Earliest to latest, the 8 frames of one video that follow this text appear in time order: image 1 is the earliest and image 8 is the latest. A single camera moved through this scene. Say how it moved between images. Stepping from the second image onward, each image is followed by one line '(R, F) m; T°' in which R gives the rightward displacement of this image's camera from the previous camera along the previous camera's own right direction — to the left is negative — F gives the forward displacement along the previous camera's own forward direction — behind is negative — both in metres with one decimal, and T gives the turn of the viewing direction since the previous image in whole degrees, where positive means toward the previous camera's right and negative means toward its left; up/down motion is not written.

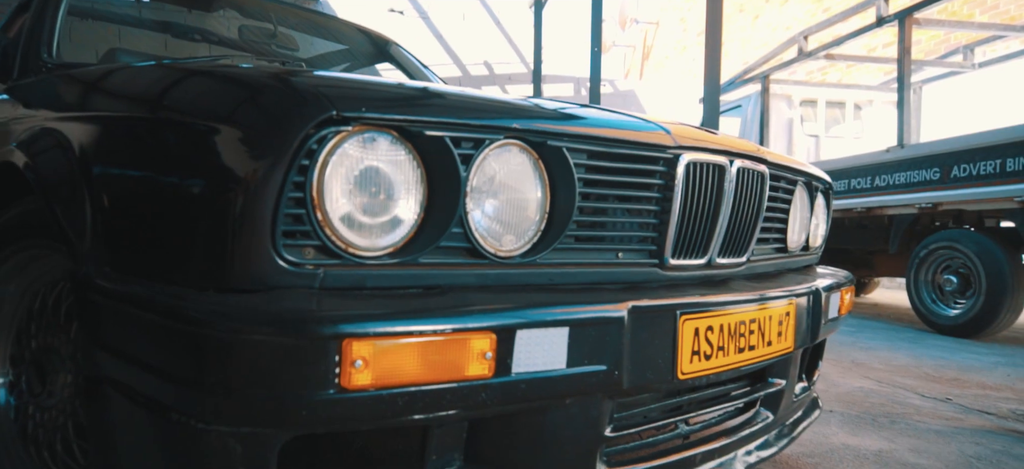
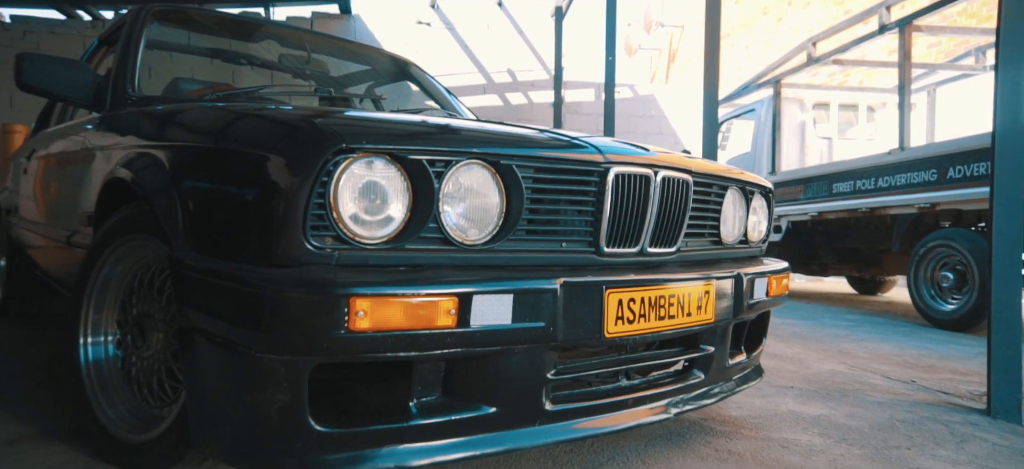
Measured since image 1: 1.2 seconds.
(+0.1, -0.4) m; -3°
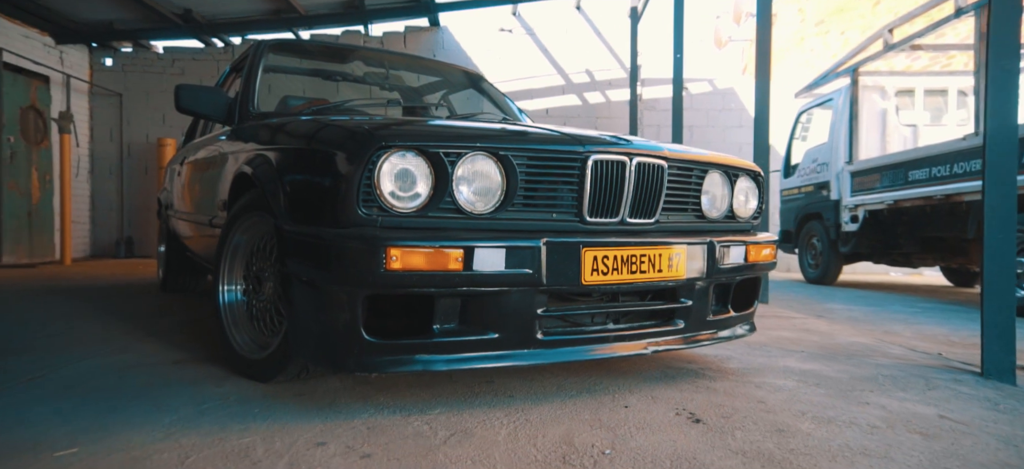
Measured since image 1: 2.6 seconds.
(+0.3, -0.5) m; -9°
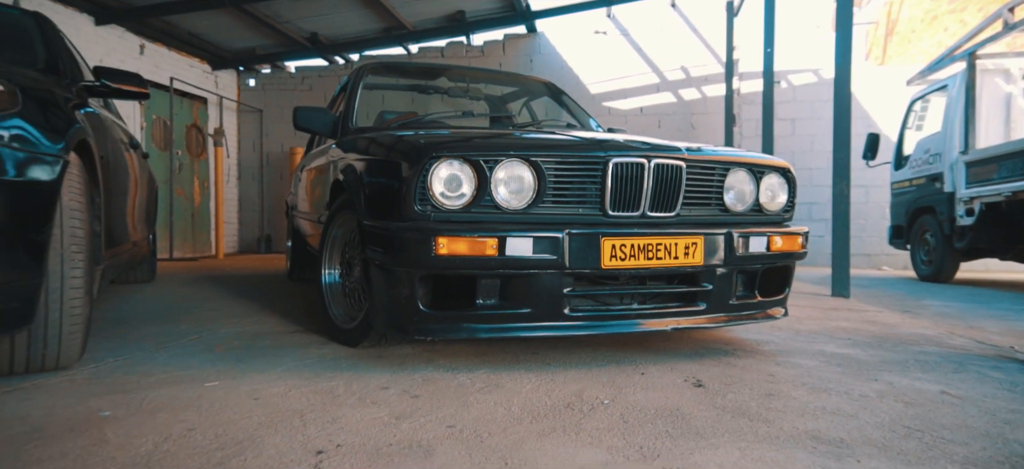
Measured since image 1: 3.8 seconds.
(+0.3, -0.3) m; -11°
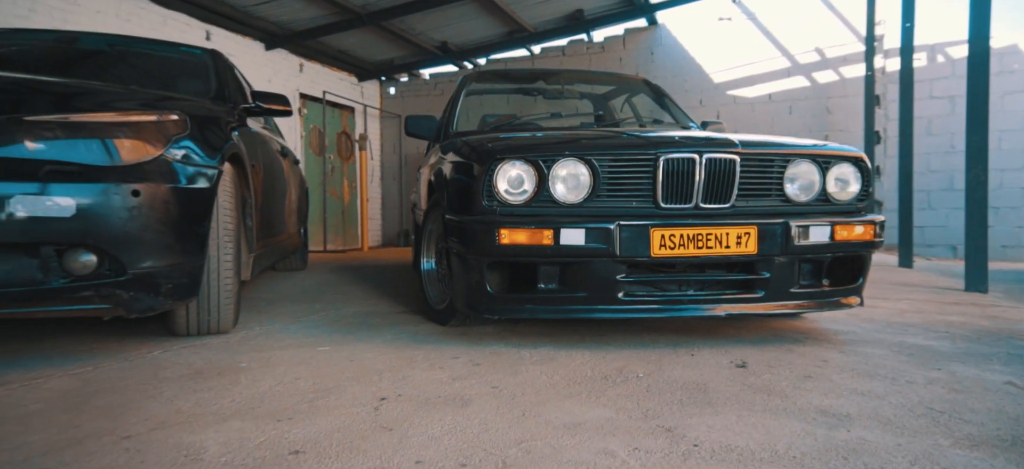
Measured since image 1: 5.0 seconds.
(+0.3, -0.2) m; -13°
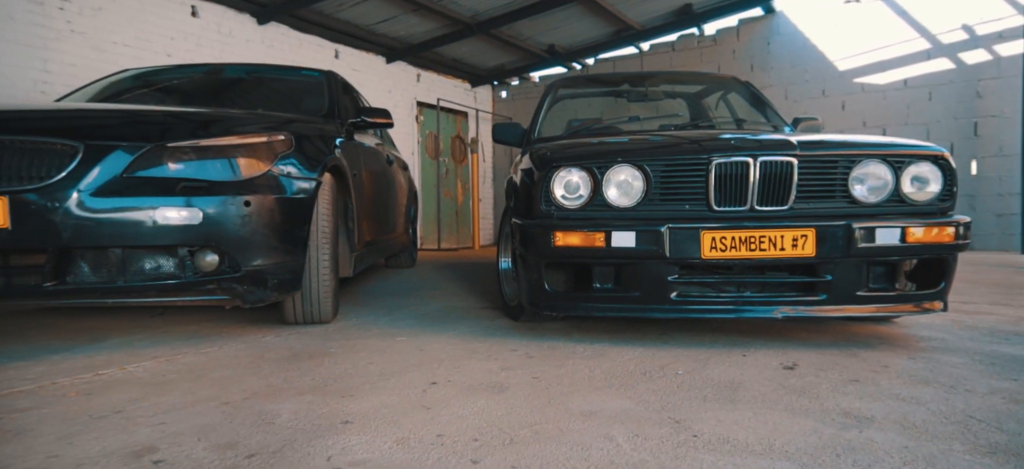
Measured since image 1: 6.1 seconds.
(+0.3, -0.2) m; -12°
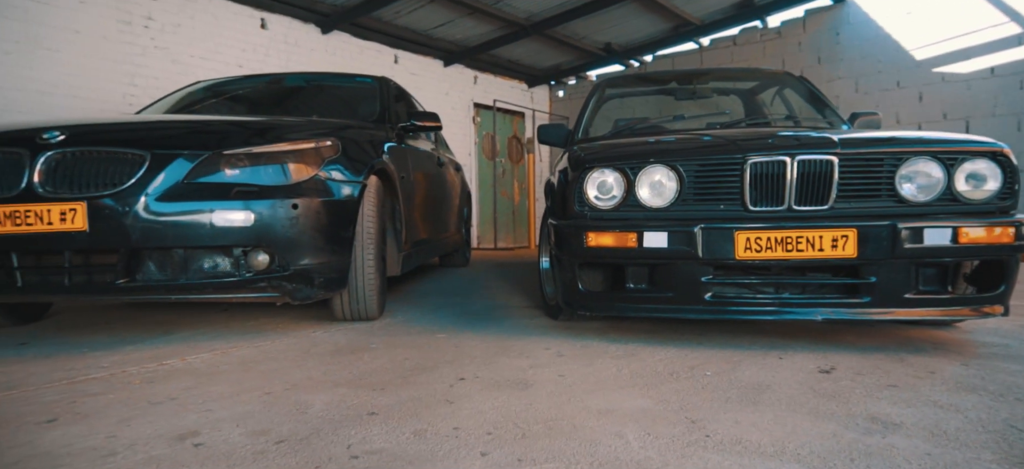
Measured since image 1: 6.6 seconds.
(+0.1, 0.0) m; -6°
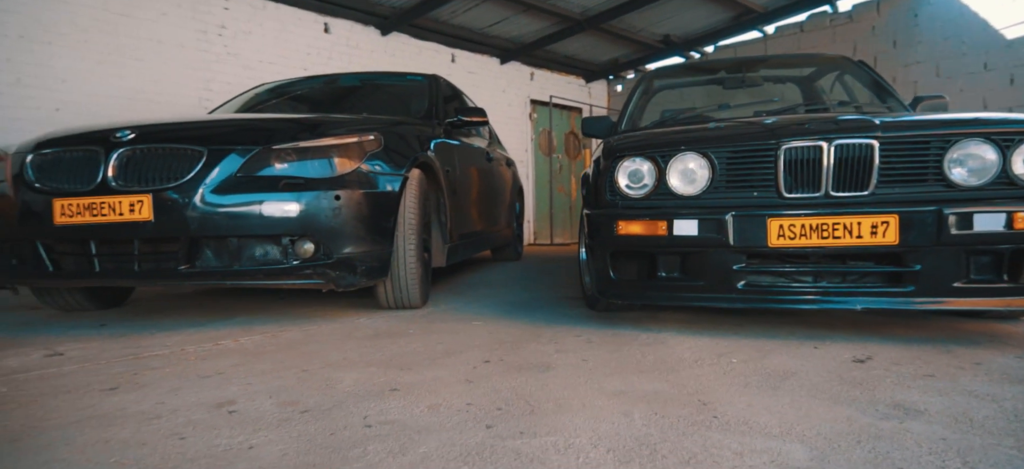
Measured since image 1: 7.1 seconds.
(+0.1, 0.0) m; -6°
